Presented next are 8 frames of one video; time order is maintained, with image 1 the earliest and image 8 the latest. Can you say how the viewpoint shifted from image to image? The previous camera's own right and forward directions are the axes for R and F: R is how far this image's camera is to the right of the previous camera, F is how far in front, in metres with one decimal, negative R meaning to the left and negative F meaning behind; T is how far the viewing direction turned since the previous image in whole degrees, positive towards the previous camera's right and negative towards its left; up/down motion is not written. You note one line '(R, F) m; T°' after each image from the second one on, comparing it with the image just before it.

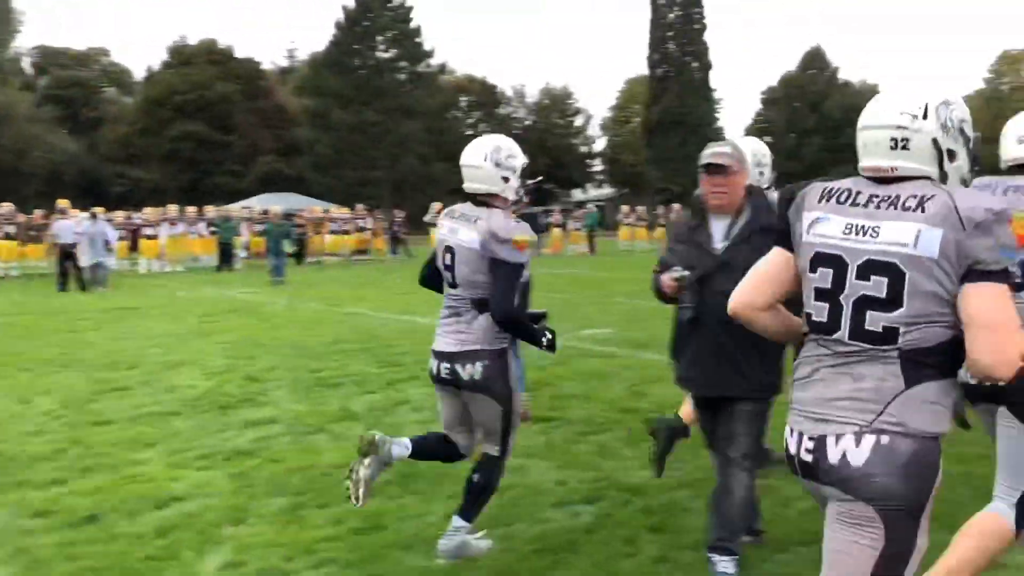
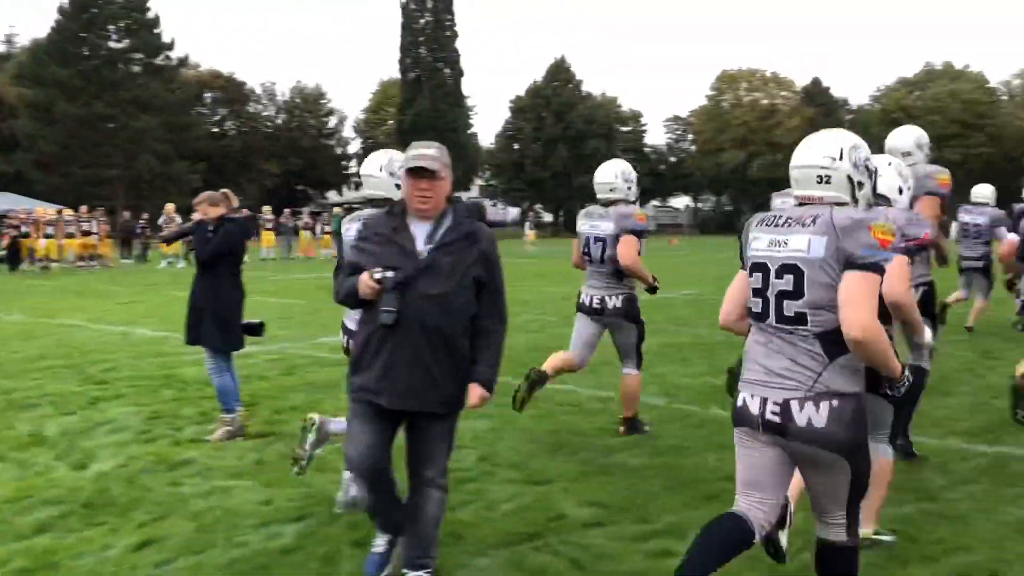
(+0.2, +0.1) m; +15°
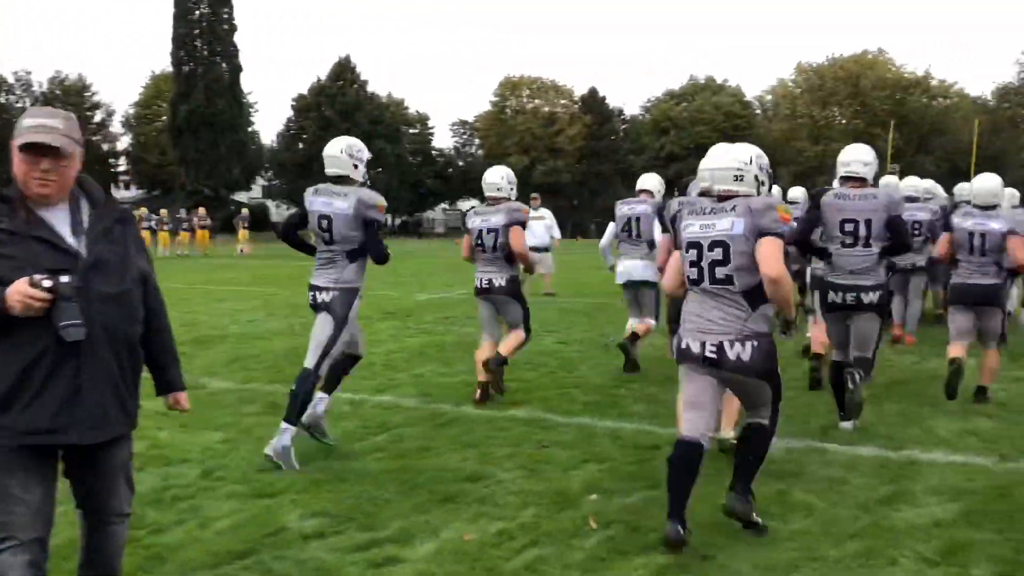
(+0.3, +0.1) m; +13°
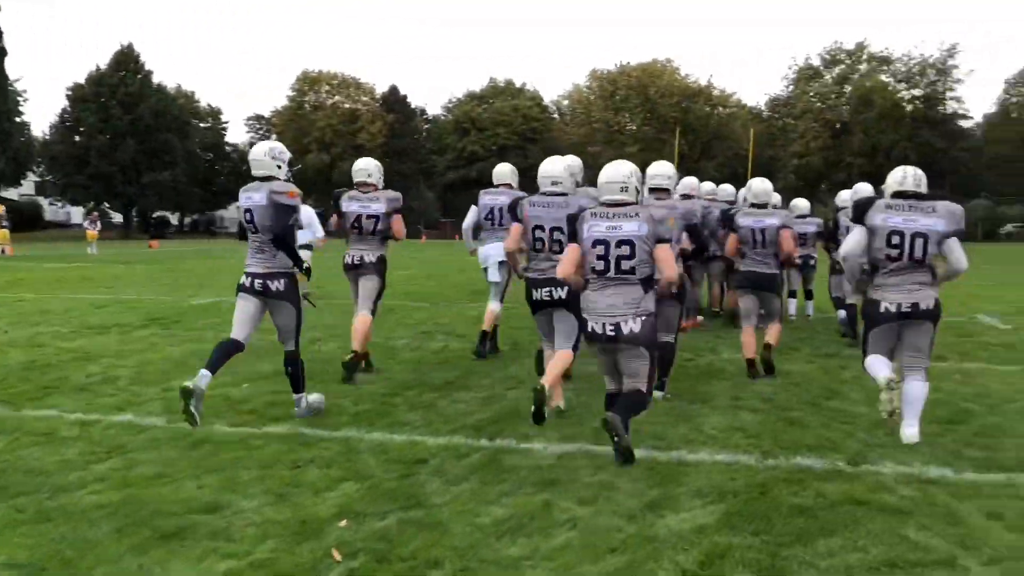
(+0.2, +0.3) m; +12°
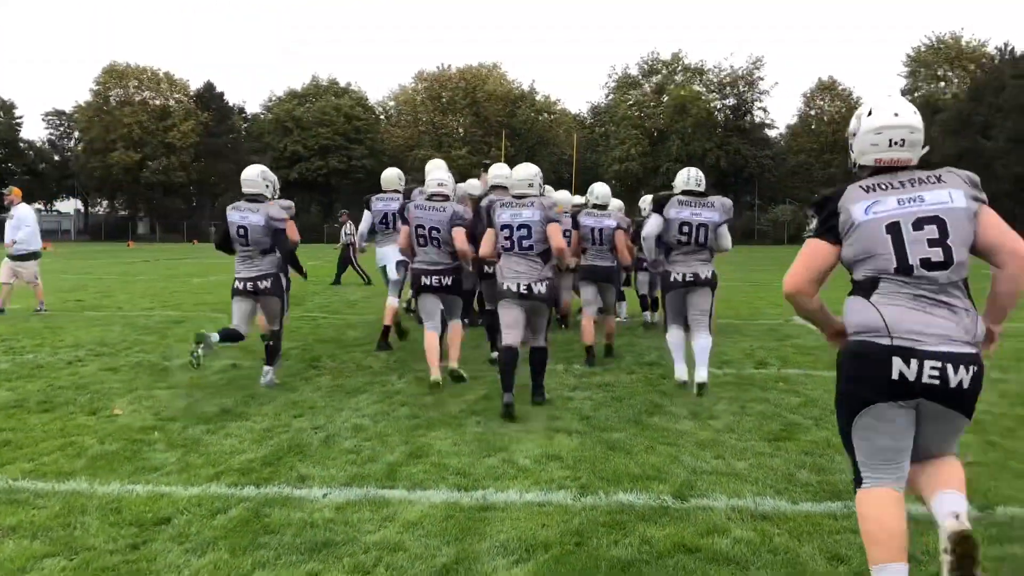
(+0.2, +0.7) m; +10°
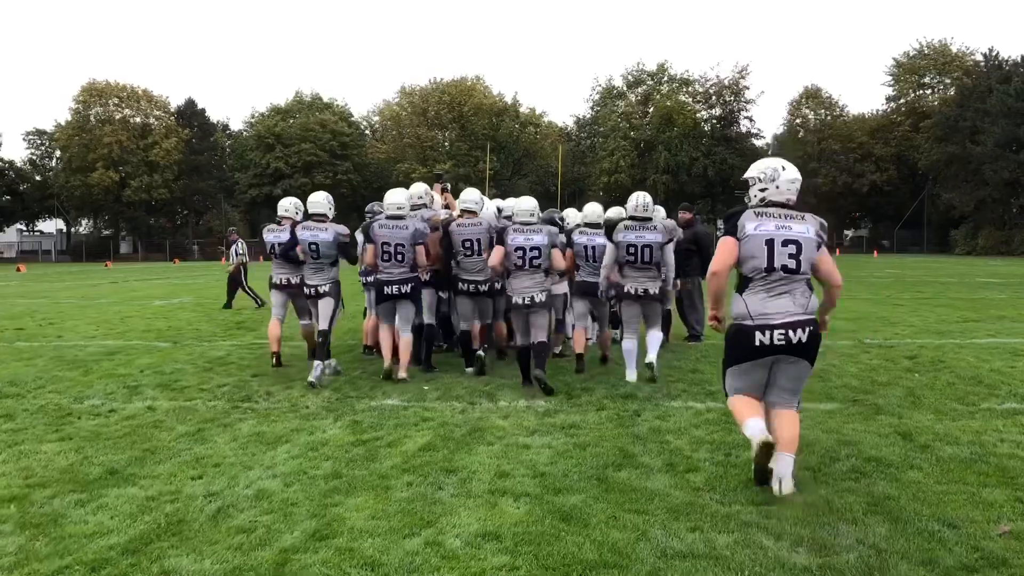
(+0.3, +0.9) m; +1°
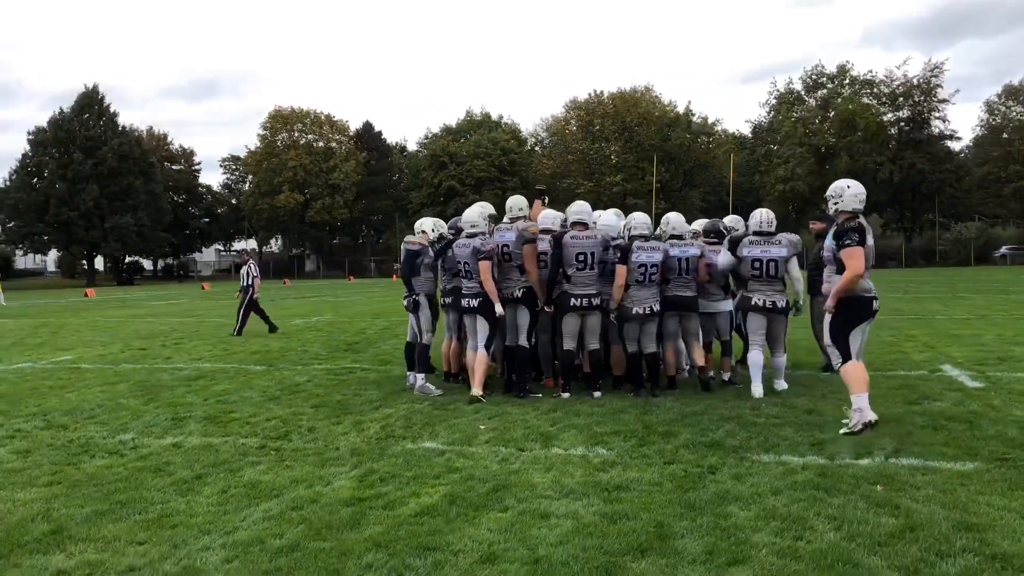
(+0.7, +1.0) m; -11°
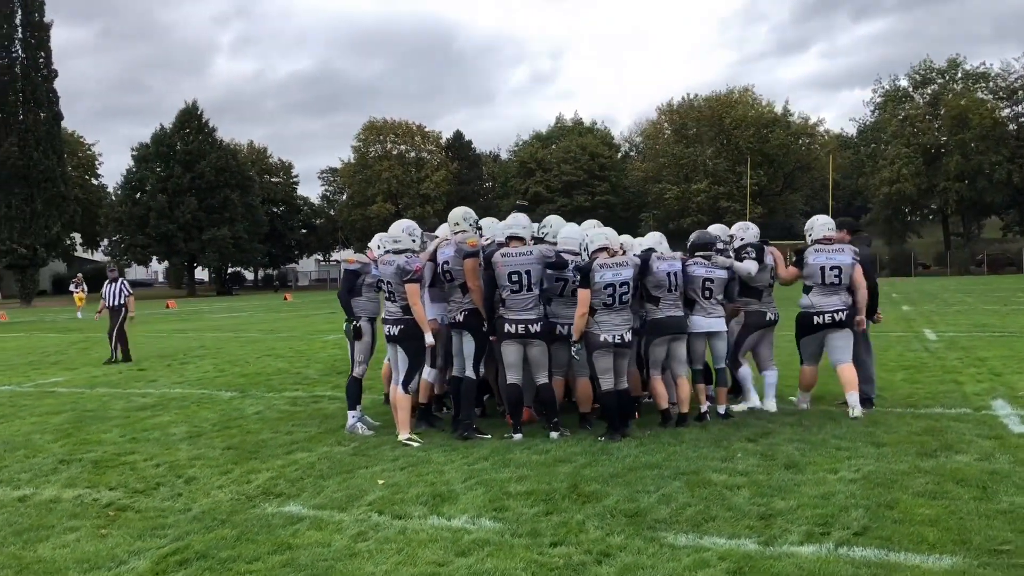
(+1.1, +1.1) m; -6°
